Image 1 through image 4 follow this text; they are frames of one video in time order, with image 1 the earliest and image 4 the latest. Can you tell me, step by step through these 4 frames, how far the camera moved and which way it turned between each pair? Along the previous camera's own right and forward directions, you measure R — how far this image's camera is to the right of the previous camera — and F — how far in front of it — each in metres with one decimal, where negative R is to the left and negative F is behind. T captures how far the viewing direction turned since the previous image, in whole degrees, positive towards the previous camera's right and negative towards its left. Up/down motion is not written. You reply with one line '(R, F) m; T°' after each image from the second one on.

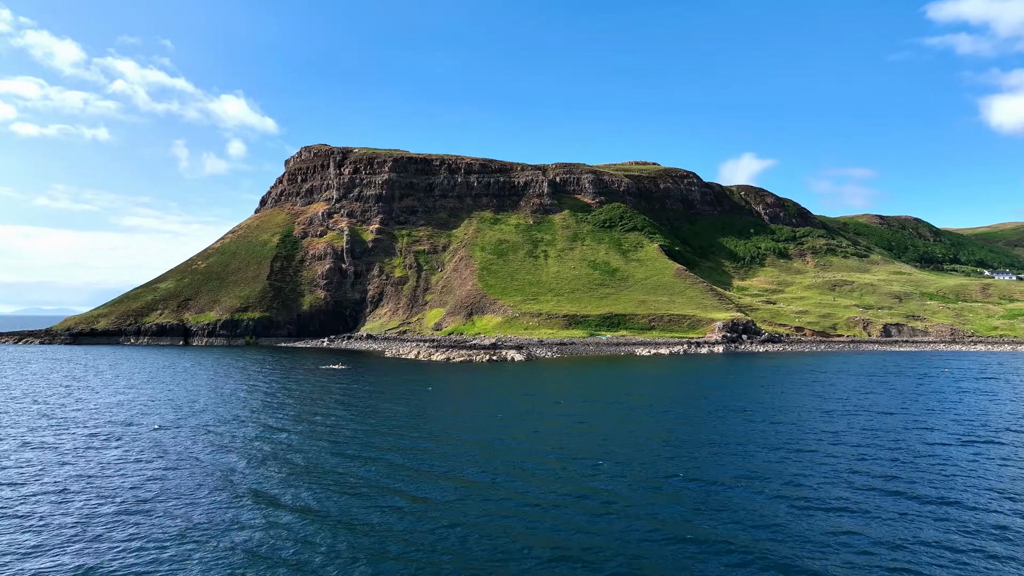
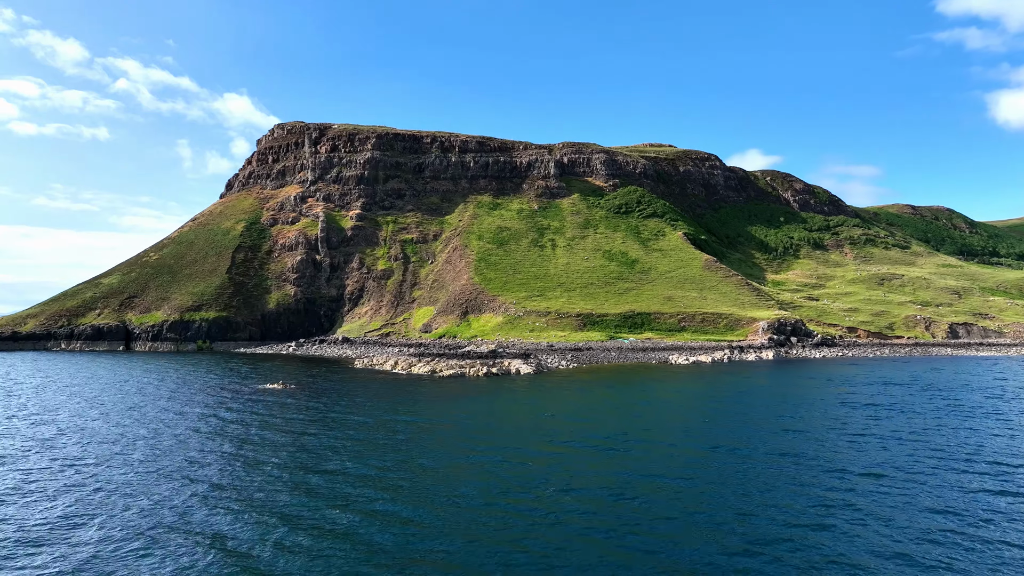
(-0.4, +15.8) m; 0°
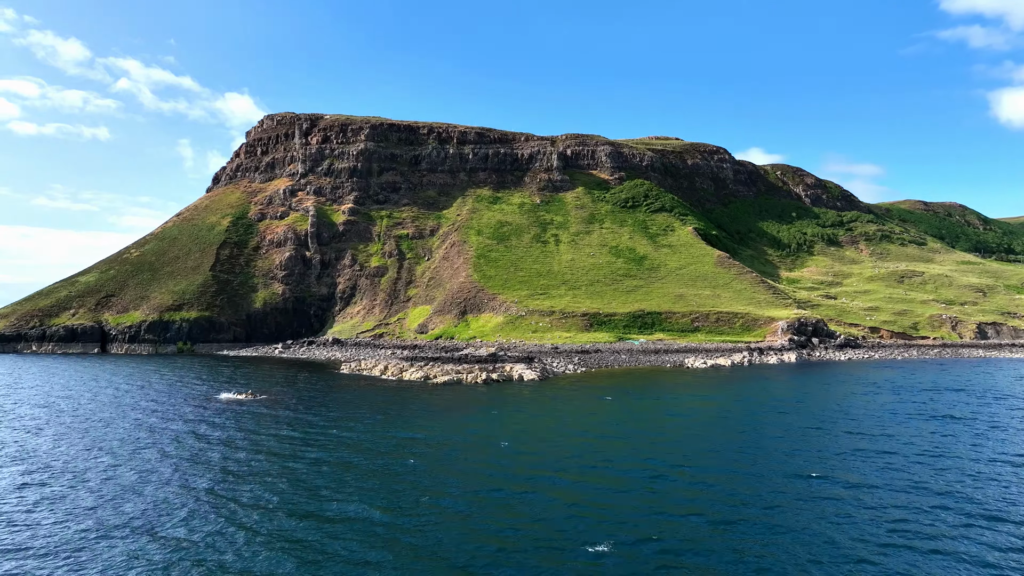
(-0.2, +5.3) m; 0°
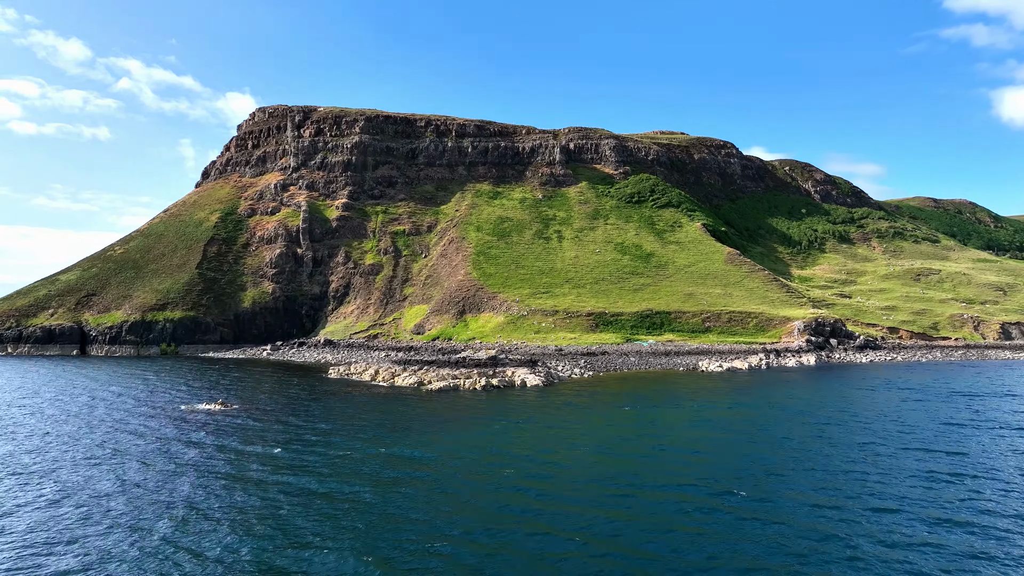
(-0.1, +4.0) m; 0°
